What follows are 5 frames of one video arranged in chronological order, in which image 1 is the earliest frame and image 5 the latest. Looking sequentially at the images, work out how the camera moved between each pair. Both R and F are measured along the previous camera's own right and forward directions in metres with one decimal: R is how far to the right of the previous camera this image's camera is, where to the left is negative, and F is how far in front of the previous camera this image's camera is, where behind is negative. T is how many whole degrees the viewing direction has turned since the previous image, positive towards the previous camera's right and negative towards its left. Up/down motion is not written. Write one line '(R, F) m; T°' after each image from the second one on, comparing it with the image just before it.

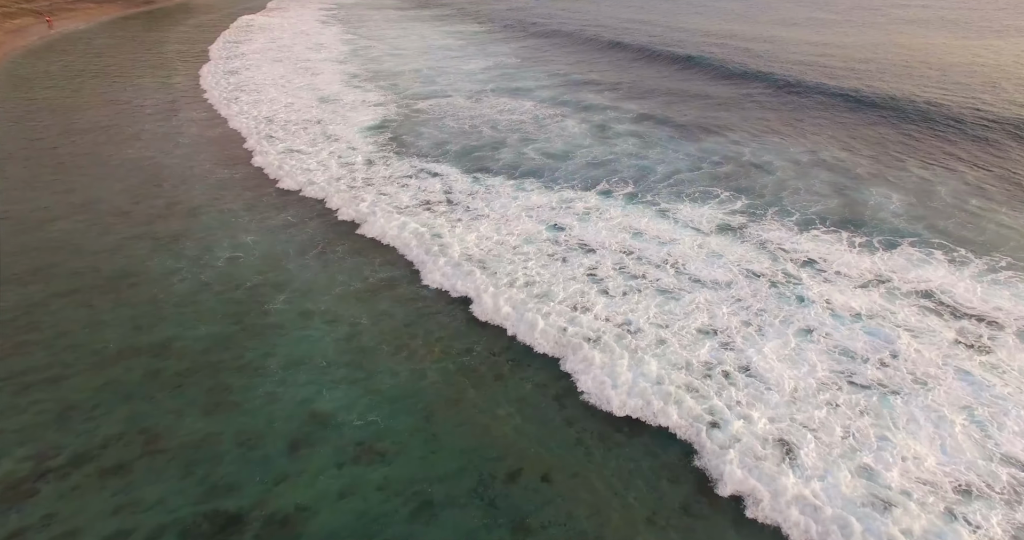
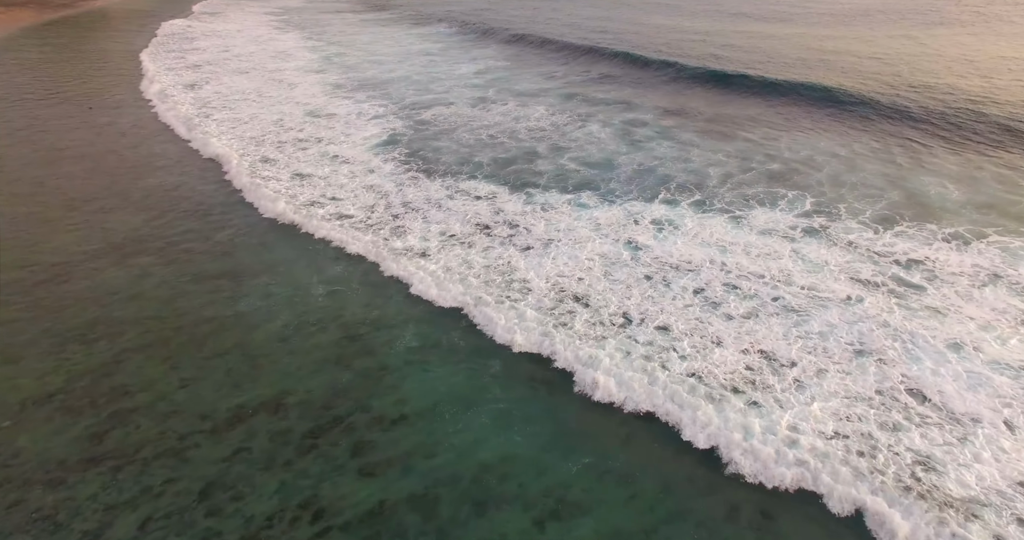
(-2.6, +0.4) m; +5°
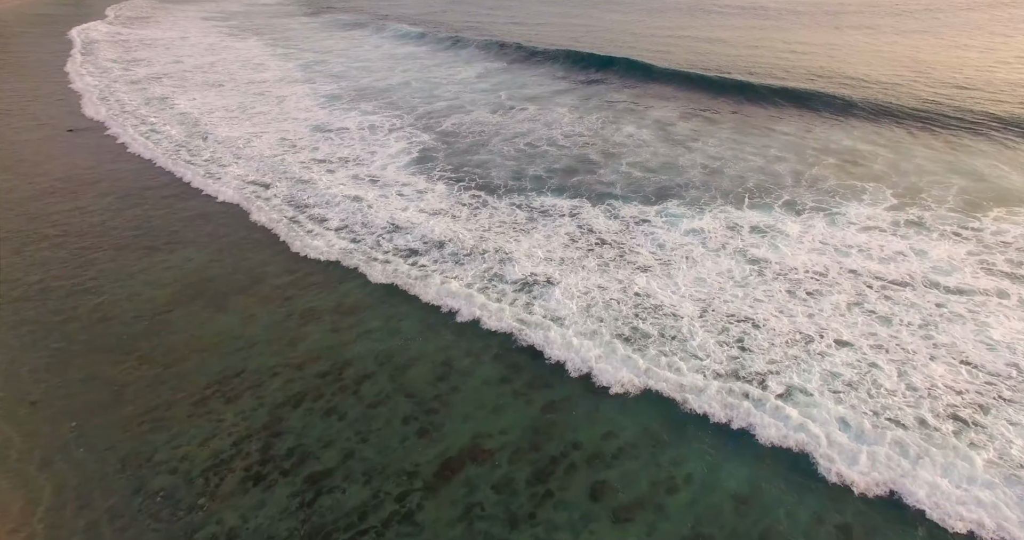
(-3.3, +0.4) m; +5°
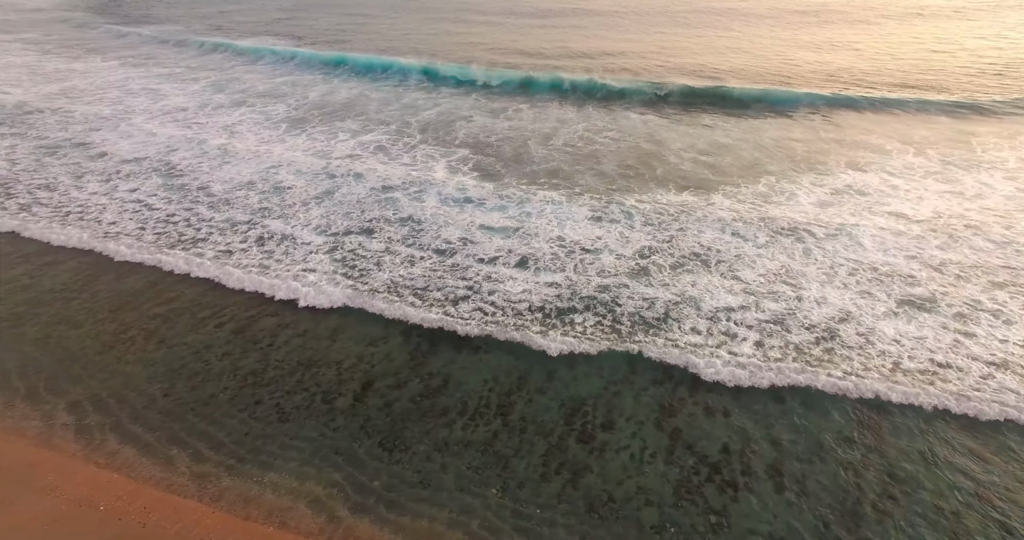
(-7.0, +0.7) m; +15°
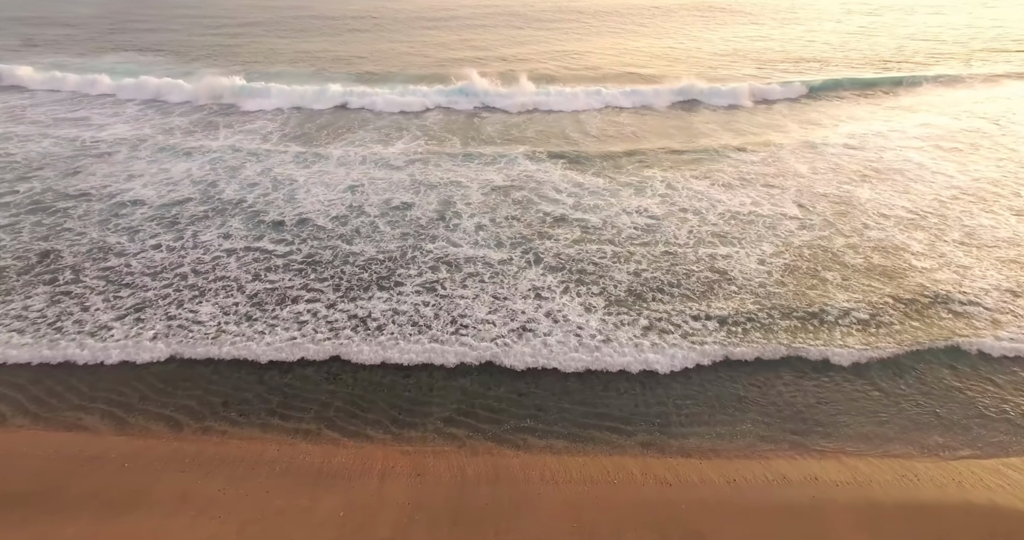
(-7.2, +0.1) m; +14°
